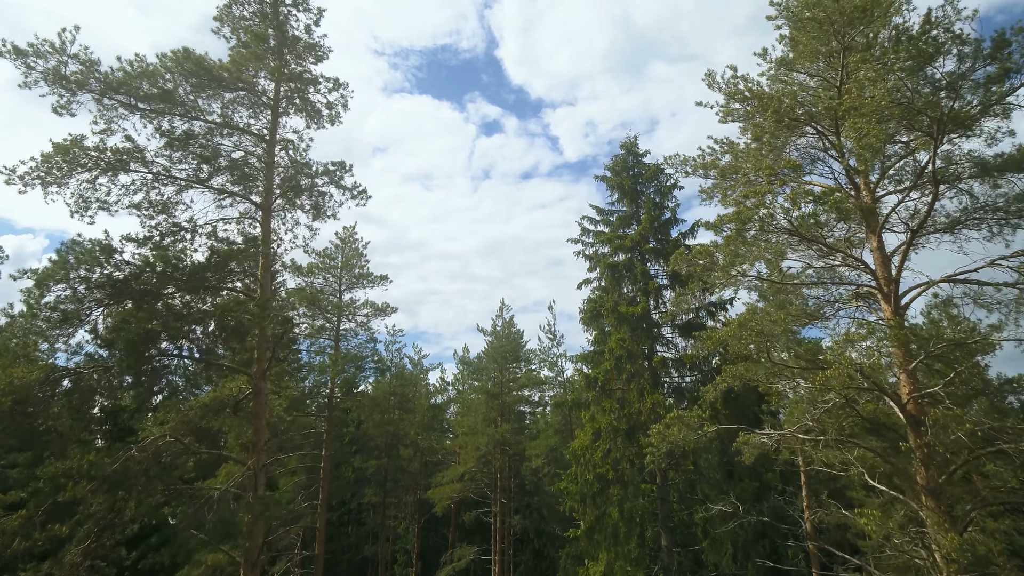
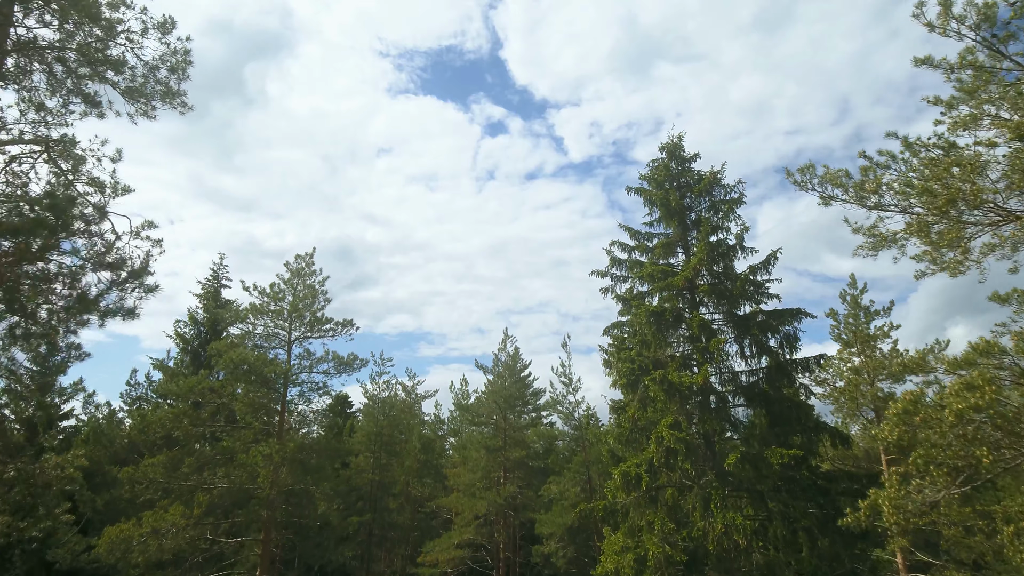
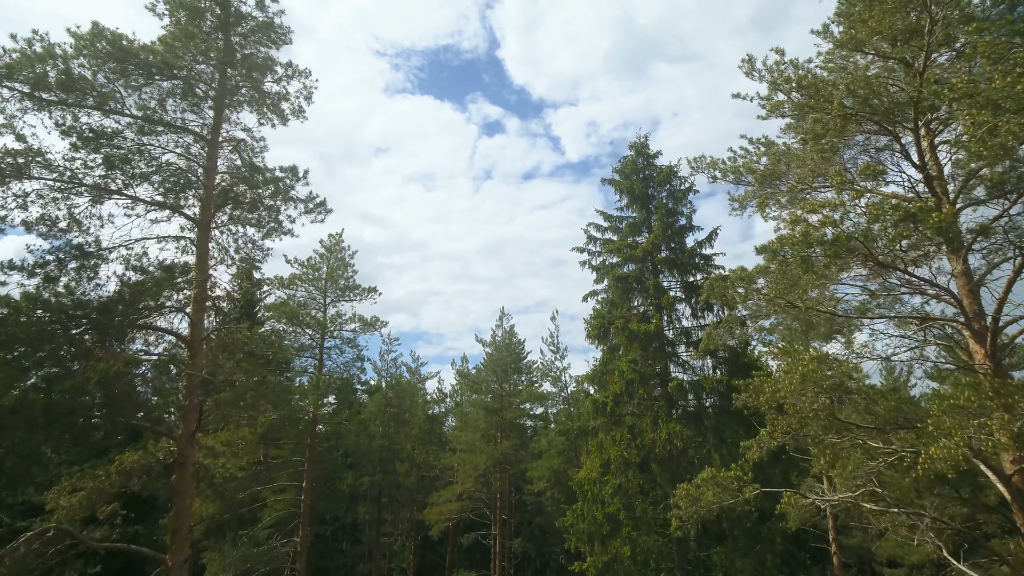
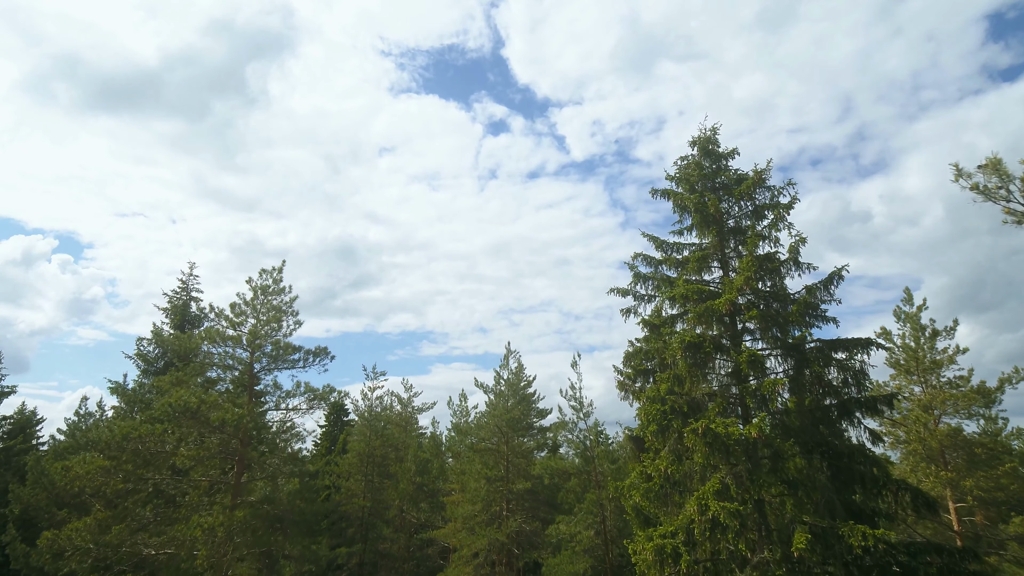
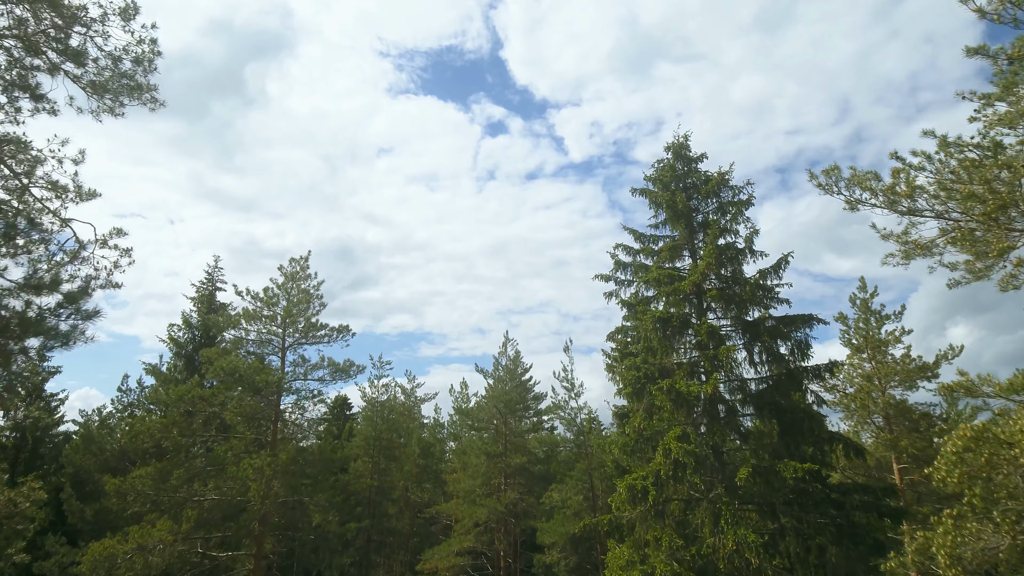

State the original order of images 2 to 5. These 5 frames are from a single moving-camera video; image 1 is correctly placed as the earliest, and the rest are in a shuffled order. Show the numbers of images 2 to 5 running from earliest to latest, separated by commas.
3, 2, 5, 4
